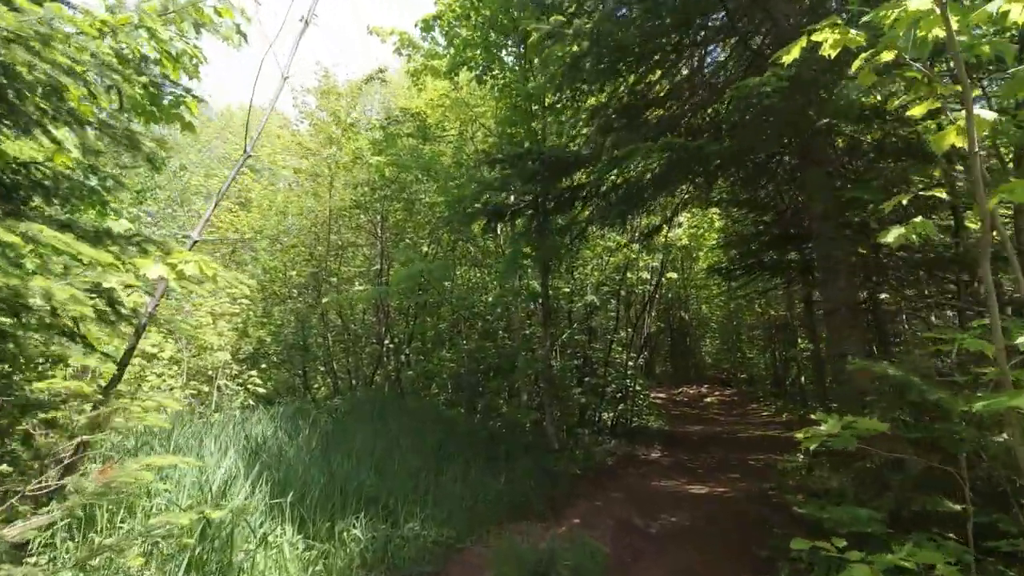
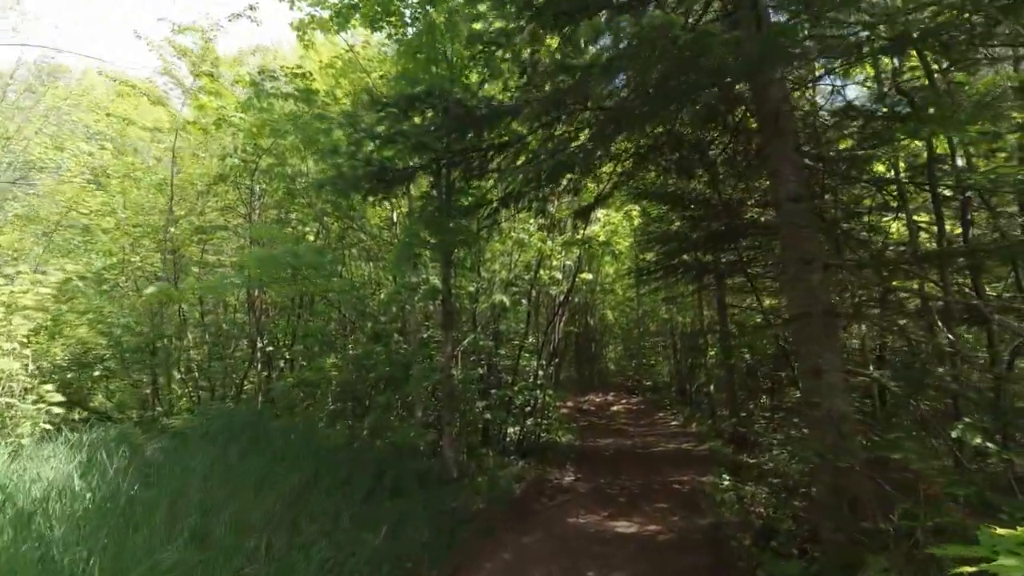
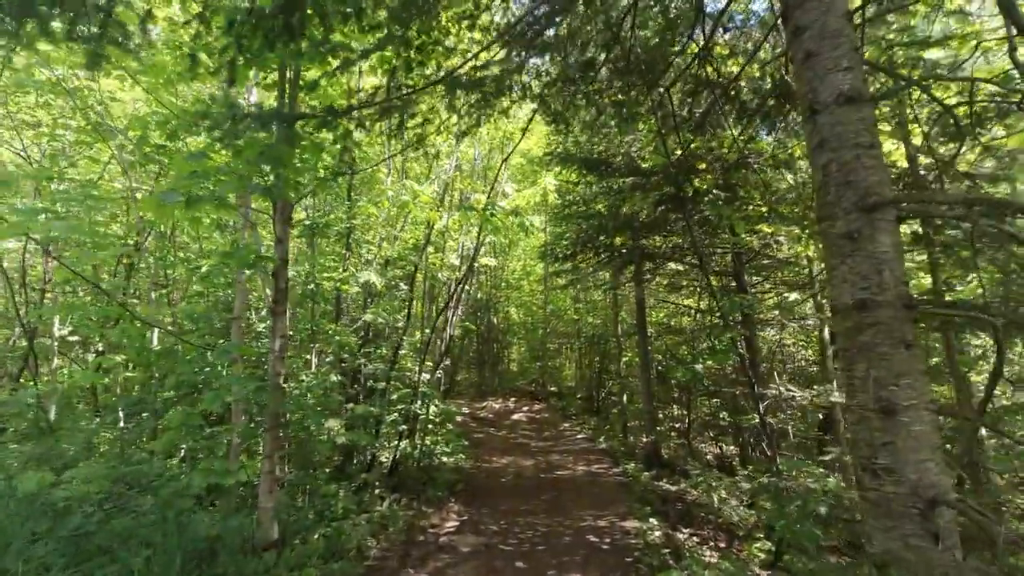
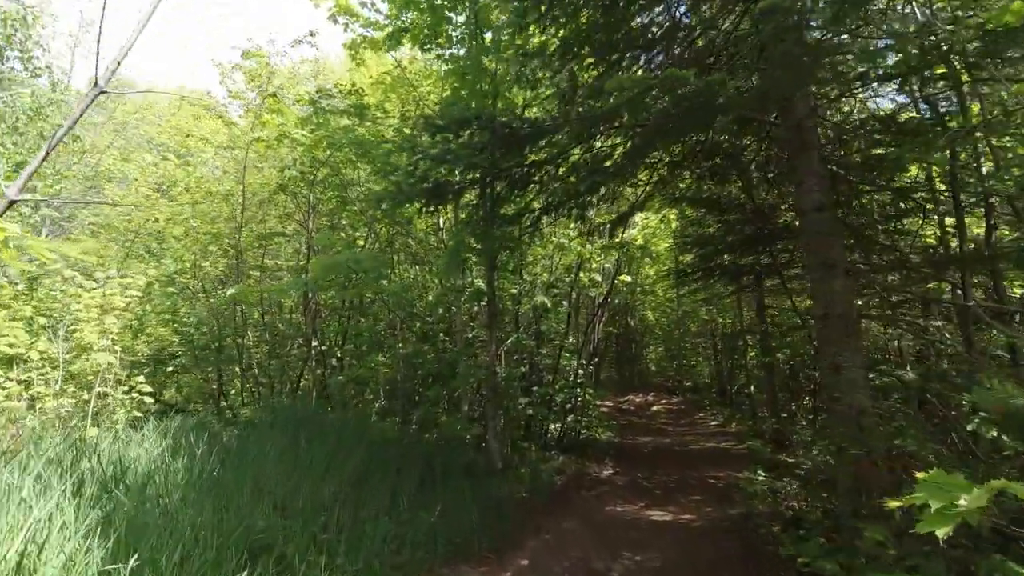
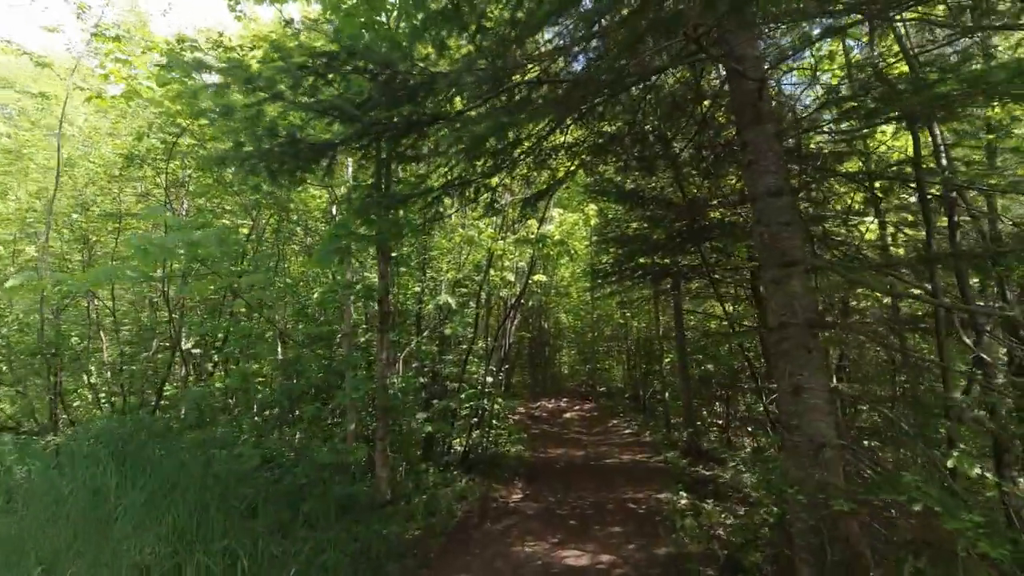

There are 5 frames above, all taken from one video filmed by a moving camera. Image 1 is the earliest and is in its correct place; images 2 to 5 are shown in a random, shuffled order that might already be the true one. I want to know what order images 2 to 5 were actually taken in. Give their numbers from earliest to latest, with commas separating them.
4, 2, 5, 3
